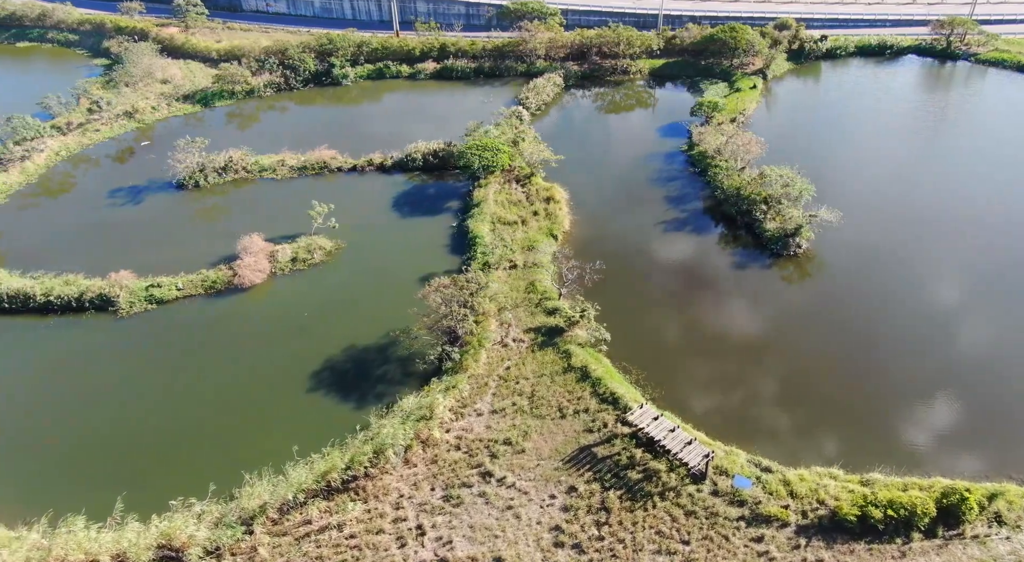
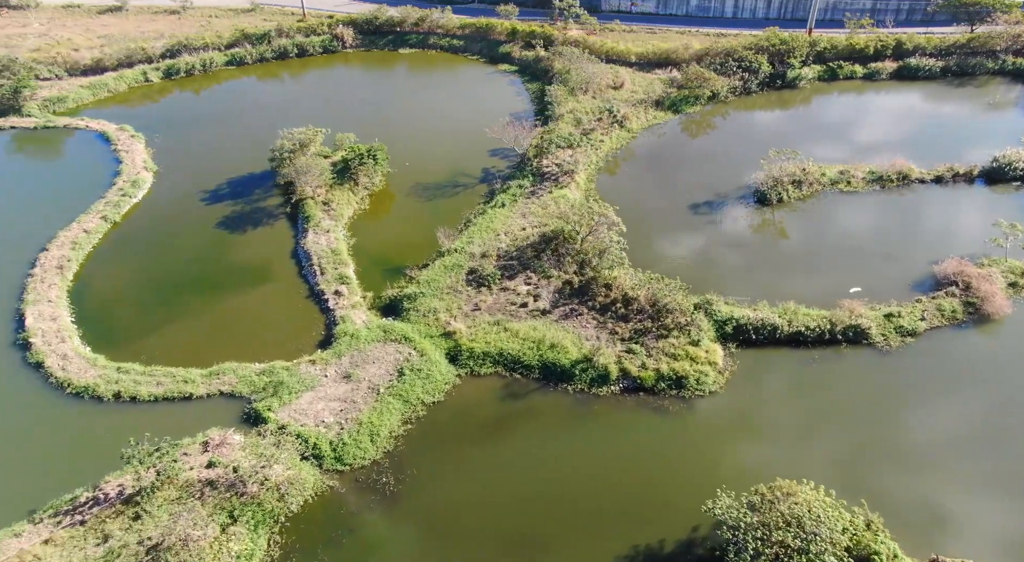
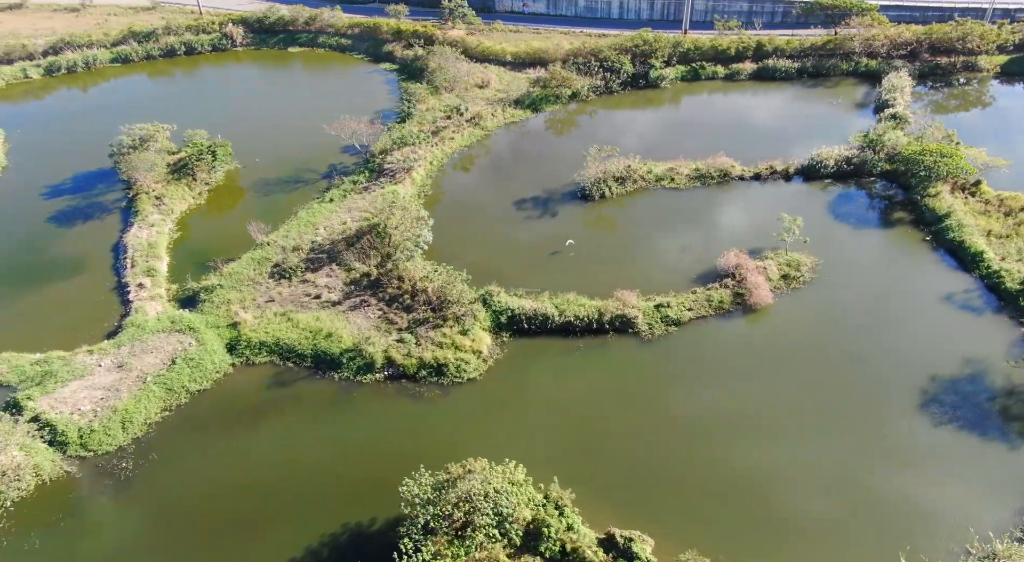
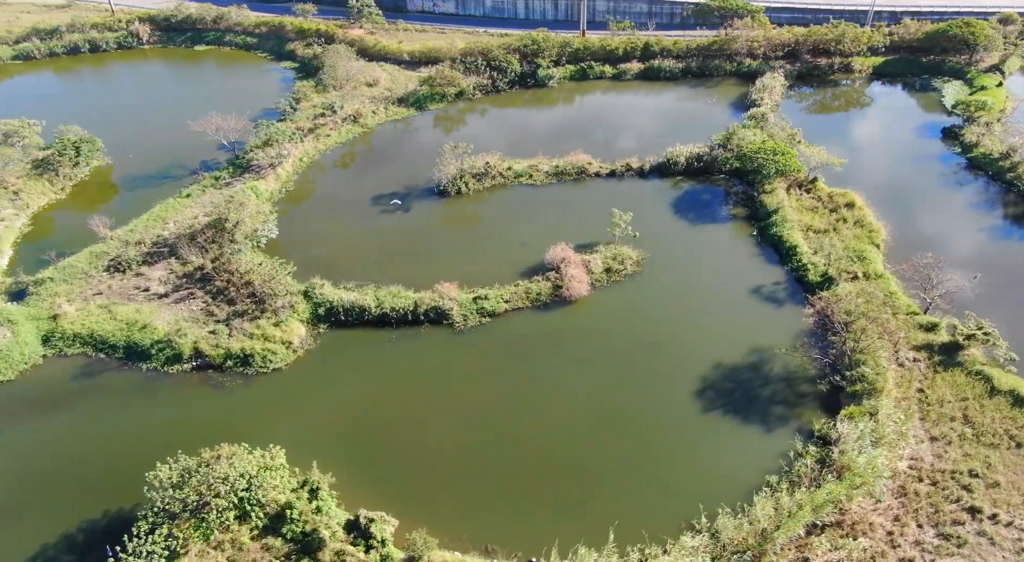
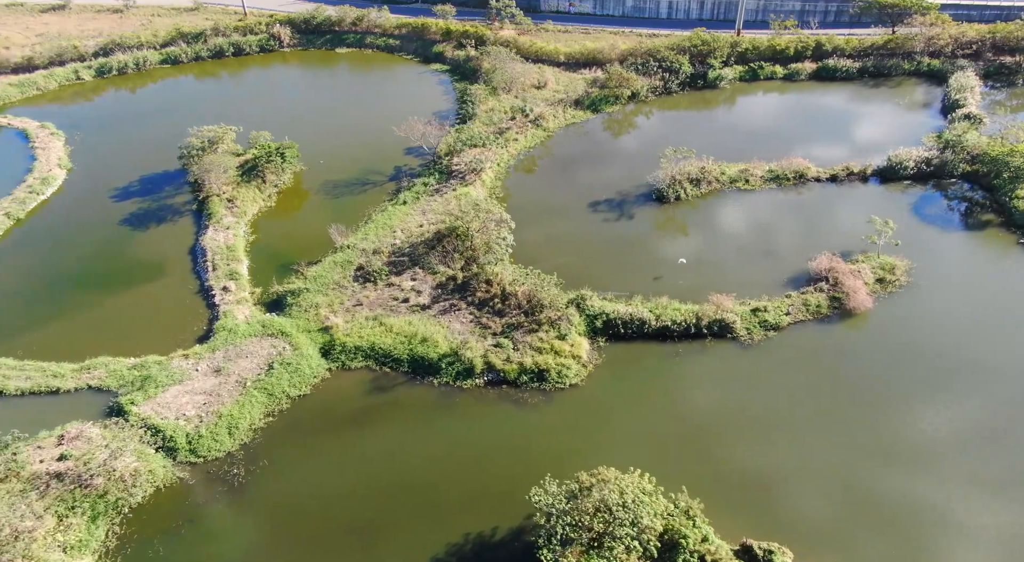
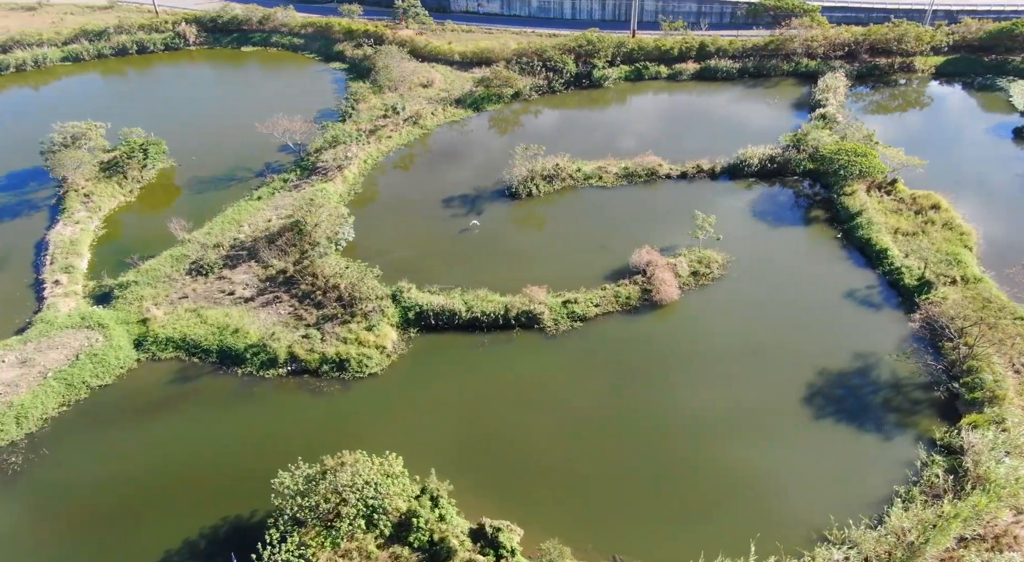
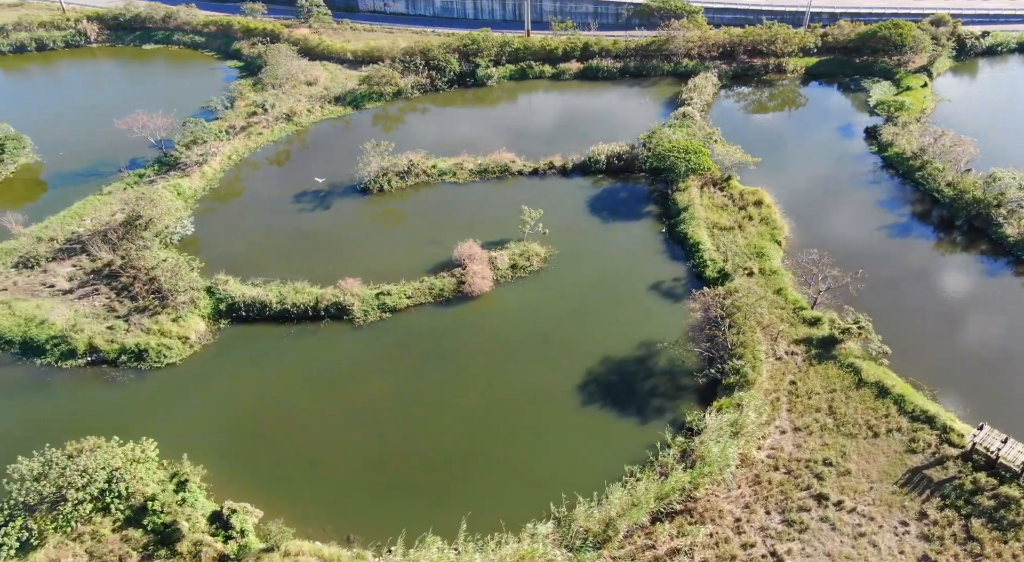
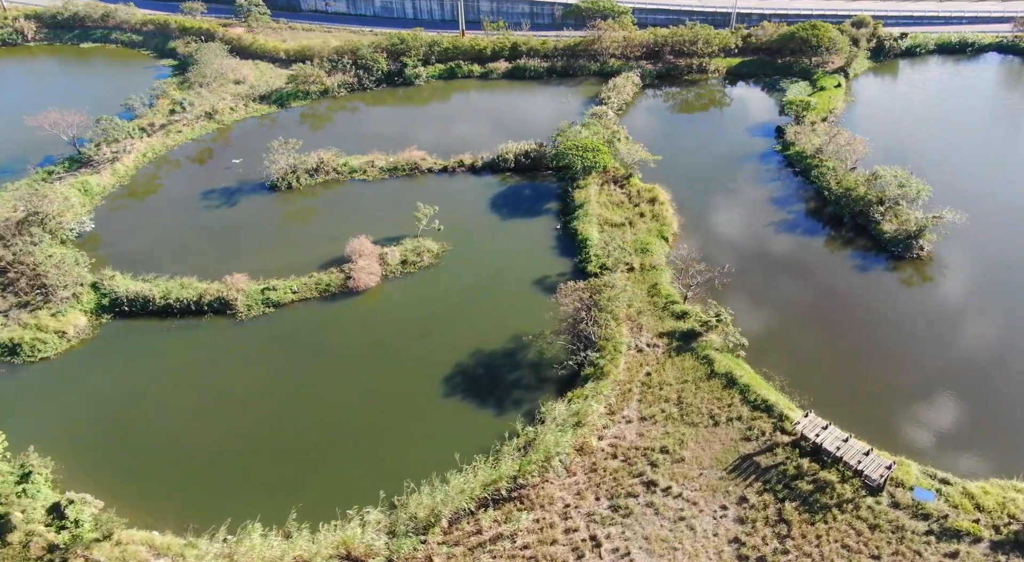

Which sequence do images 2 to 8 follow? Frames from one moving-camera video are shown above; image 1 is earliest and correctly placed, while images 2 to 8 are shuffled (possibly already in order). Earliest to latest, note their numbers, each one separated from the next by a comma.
8, 7, 4, 6, 3, 5, 2
